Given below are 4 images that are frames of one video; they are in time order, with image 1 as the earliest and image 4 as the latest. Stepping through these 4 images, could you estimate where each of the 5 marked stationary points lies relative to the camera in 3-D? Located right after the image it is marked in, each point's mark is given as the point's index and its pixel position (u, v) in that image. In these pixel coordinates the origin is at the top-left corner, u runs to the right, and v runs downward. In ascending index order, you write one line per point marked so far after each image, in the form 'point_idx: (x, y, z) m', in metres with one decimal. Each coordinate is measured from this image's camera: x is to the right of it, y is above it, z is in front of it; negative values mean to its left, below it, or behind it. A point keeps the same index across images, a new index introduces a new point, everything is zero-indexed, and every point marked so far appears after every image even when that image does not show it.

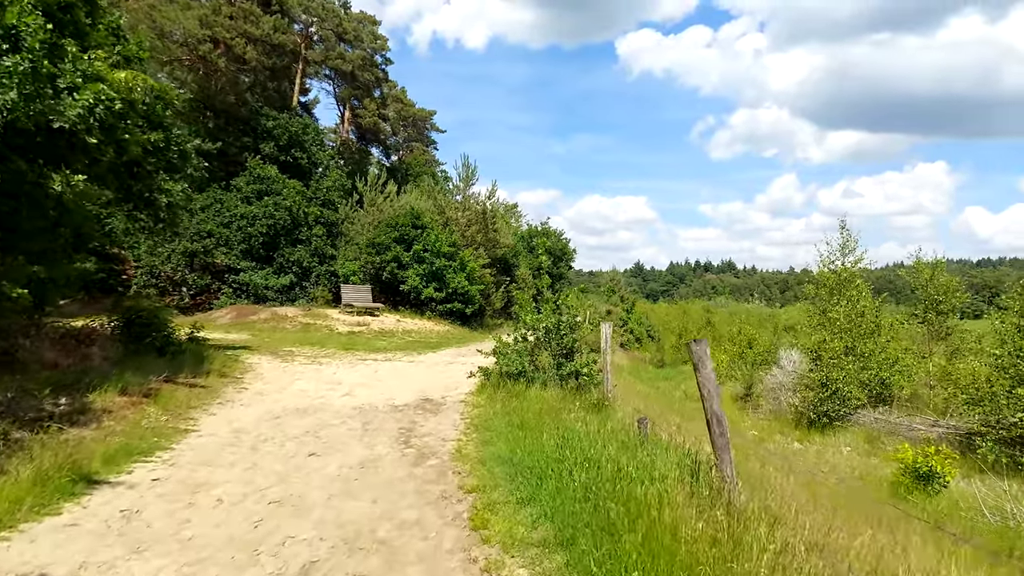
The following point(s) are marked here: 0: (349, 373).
0: (-2.6, -1.4, +11.9) m
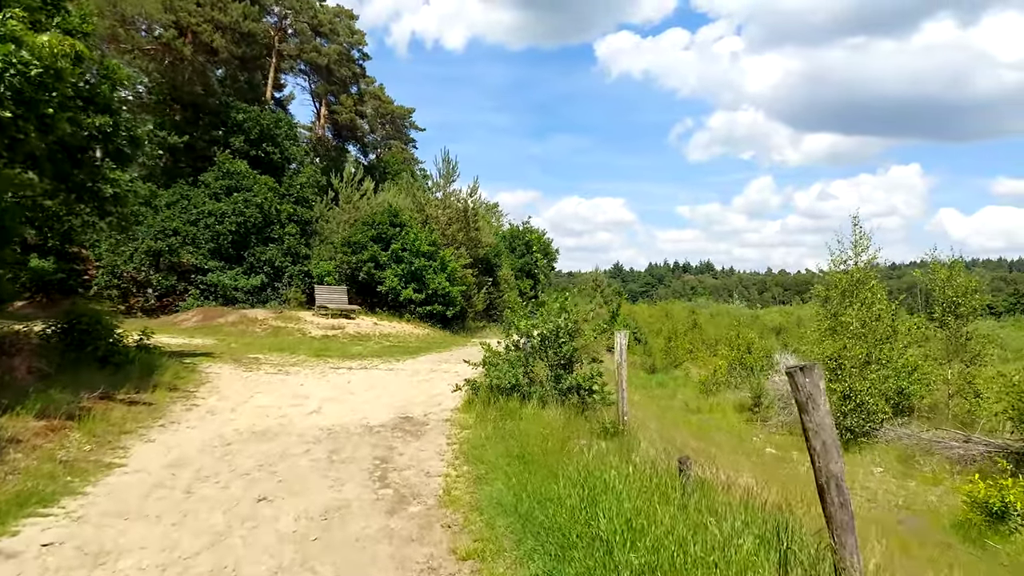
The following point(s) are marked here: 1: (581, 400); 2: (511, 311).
0: (-2.8, -1.4, +10.7) m
1: (+0.8, -1.3, +8.3) m
2: (0.0, -0.3, +9.2) m
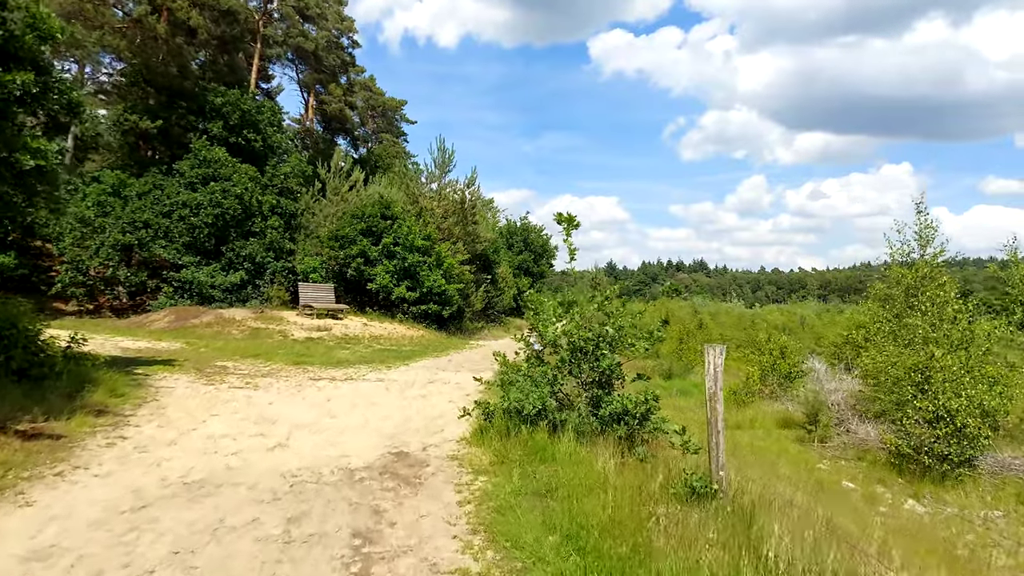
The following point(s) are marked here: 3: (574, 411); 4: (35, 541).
0: (-2.6, -1.4, +8.7) m
1: (+1.0, -1.2, +6.3) m
2: (+0.2, -0.2, +7.2) m
3: (+0.5, -1.1, +6.4) m
4: (-2.5, -1.3, +3.9) m
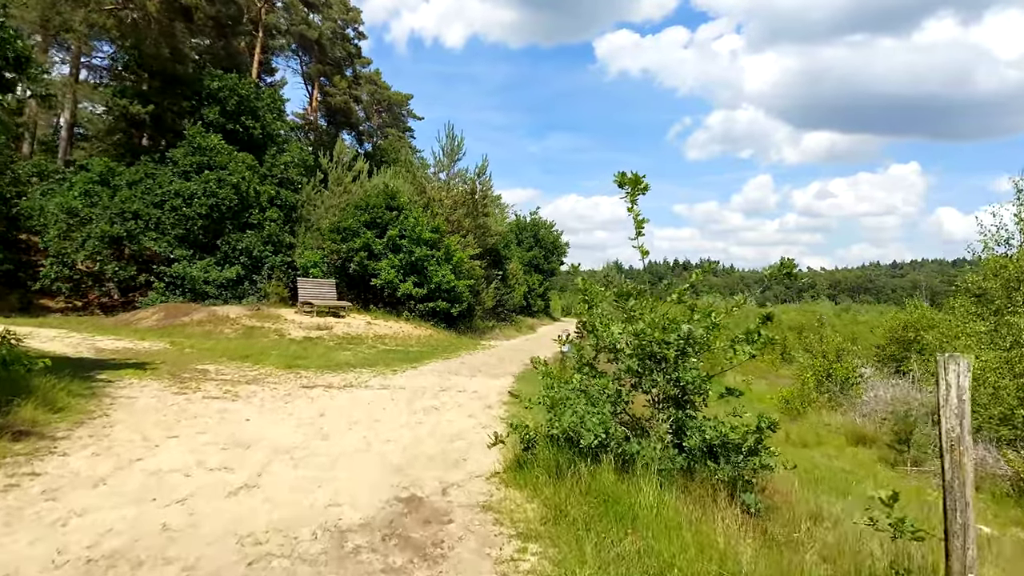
0: (-2.2, -1.3, +7.0) m
1: (+1.3, -1.1, +4.6) m
2: (+0.5, -0.1, +5.5) m
3: (+0.9, -1.0, +4.7) m
4: (-2.2, -1.2, +2.2) m
